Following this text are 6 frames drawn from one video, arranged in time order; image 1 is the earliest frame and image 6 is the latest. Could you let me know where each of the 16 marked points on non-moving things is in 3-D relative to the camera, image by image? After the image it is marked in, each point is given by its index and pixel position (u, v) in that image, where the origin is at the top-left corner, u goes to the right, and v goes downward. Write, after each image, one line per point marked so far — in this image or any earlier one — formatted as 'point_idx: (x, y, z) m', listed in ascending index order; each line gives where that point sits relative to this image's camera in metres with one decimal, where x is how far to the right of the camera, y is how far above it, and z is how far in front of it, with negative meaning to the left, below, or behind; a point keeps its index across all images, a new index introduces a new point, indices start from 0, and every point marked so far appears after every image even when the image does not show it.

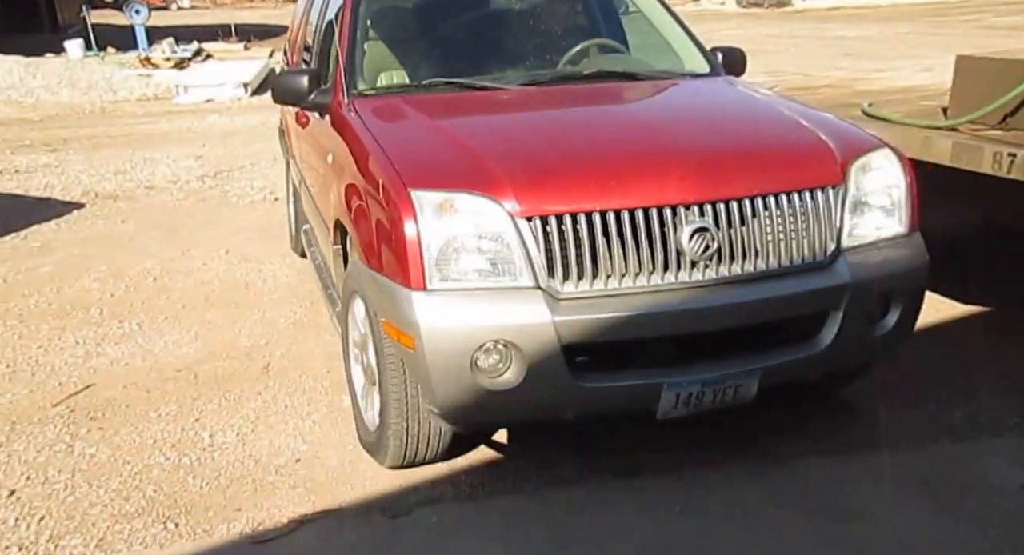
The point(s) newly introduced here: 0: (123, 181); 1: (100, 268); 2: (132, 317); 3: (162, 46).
0: (-3.5, +0.9, +8.6) m
1: (-2.6, +0.1, +5.9) m
2: (-2.0, -0.2, +4.9) m
3: (-7.1, +4.7, +19.4) m
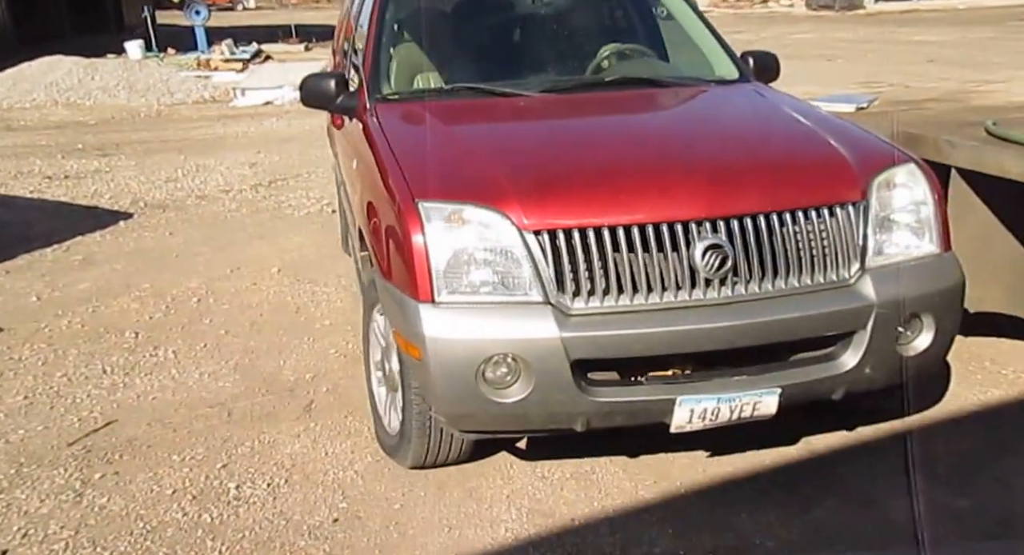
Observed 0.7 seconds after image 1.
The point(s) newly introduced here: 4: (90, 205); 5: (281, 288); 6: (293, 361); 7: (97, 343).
0: (-3.0, +0.8, +8.4) m
1: (-2.2, 0.0, +5.6) m
2: (-1.7, -0.3, +4.6) m
3: (-5.9, +4.6, +19.3) m
4: (-3.4, +0.6, +7.8) m
5: (-1.4, -0.1, +5.5) m
6: (-1.0, -0.4, +4.3) m
7: (-2.0, -0.3, +4.6) m
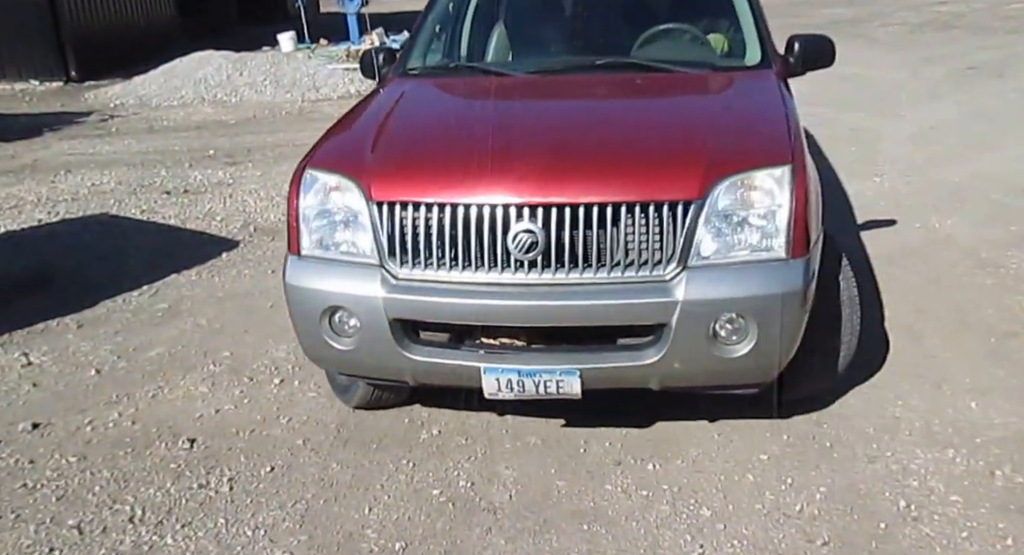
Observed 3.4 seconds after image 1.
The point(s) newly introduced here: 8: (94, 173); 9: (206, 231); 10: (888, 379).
0: (-1.7, +0.5, +7.3) m
1: (-1.4, -0.4, +4.5) m
2: (-1.0, -0.7, +3.4) m
3: (-2.7, +4.6, +18.5) m
4: (-2.2, +0.3, +6.8) m
5: (-0.6, -0.4, +4.3) m
6: (-0.4, -0.7, +3.0) m
7: (-1.3, -0.7, +3.4) m
8: (-3.9, +1.0, +8.9) m
9: (-2.2, +0.3, +6.8) m
10: (+1.5, -0.4, +3.9) m
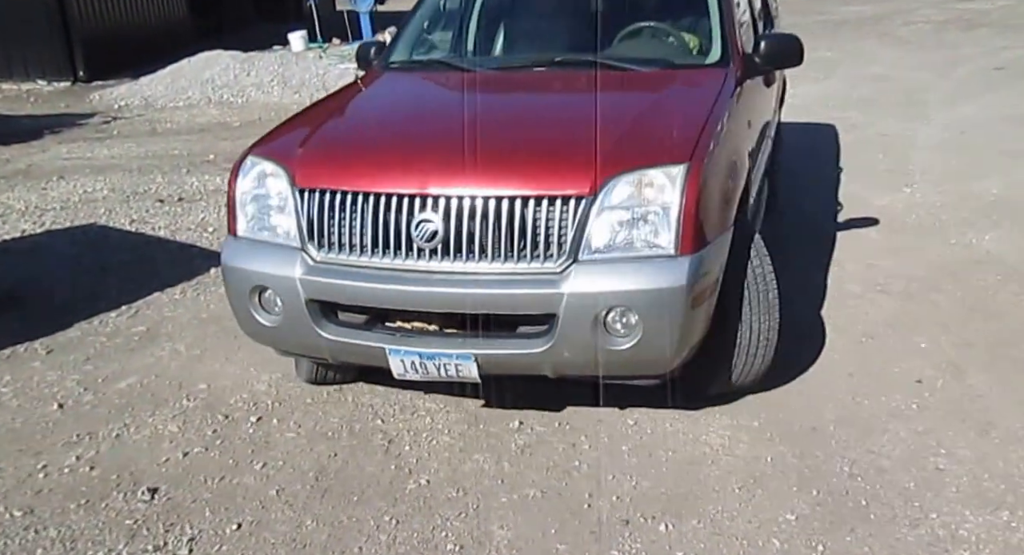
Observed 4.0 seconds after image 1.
0: (-1.6, +0.4, +7.0) m
1: (-1.4, -0.5, +4.2) m
2: (-1.0, -0.8, +3.1) m
3: (-2.5, +4.6, +18.2) m
4: (-2.2, +0.2, +6.5) m
5: (-0.6, -0.5, +3.9) m
6: (-0.4, -0.9, +2.7) m
7: (-1.4, -0.8, +3.1) m
8: (-3.8, +0.9, +8.6) m
9: (-2.1, +0.2, +6.5) m
10: (+1.5, -0.5, +3.5) m
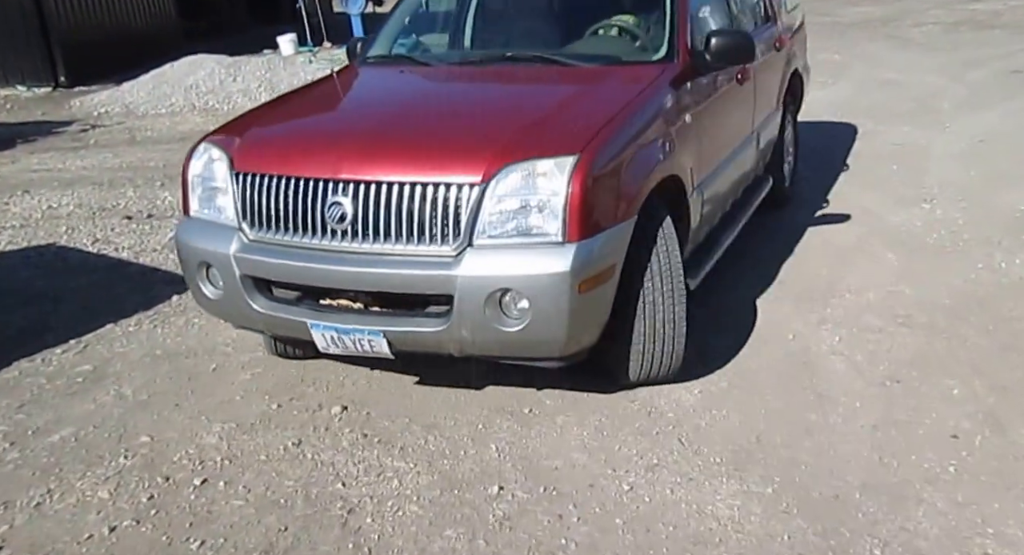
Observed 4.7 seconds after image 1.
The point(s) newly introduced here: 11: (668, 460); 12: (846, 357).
0: (-1.7, +0.3, +6.5) m
1: (-1.4, -0.6, +3.7) m
2: (-1.1, -0.9, +2.6) m
3: (-2.6, +4.4, +17.7) m
4: (-2.3, +0.1, +6.0) m
5: (-0.6, -0.7, +3.4) m
6: (-0.5, -1.0, +2.2) m
7: (-1.4, -0.9, +2.6) m
8: (-3.9, +0.7, +8.2) m
9: (-2.2, +0.1, +6.0) m
10: (+1.4, -0.7, +3.0) m
11: (+0.5, -0.6, +3.3) m
12: (+1.4, -0.3, +3.9) m
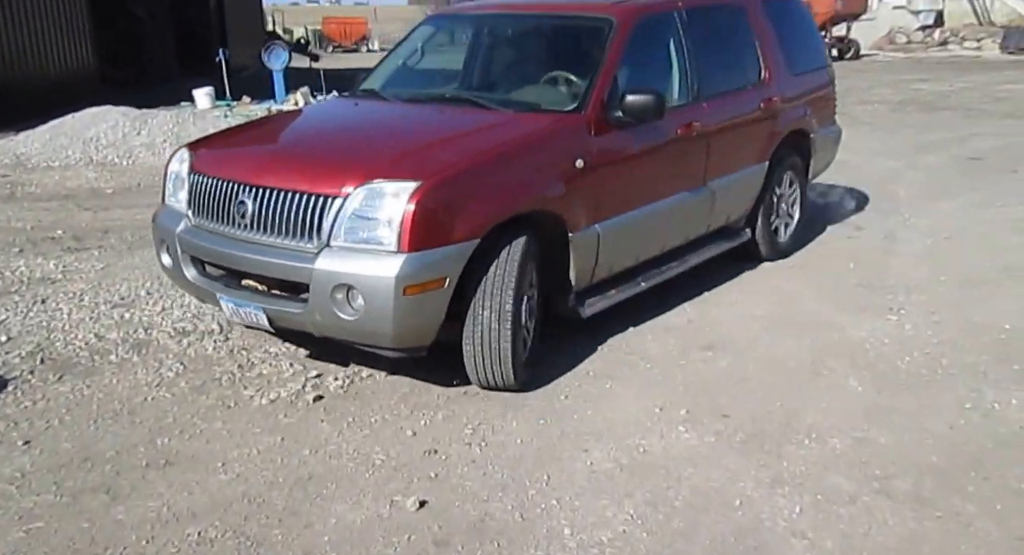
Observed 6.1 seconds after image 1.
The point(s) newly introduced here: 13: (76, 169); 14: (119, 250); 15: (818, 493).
0: (-2.3, -0.3, +5.5) m
1: (-1.9, -1.0, +2.6) m
2: (-1.5, -1.2, +1.5) m
3: (-3.7, +3.1, +16.9) m
4: (-2.8, -0.4, +4.9) m
5: (-1.1, -1.0, +2.4) m
6: (-0.9, -1.3, +1.2) m
7: (-1.8, -1.2, +1.5) m
8: (-4.5, +0.2, +7.0) m
9: (-2.7, -0.4, +4.9) m
10: (+1.0, -1.1, +2.1) m
11: (+0.1, -1.0, +2.3) m
12: (+0.9, -0.9, +3.0) m
13: (-5.2, +1.3, +11.5) m
14: (-3.0, +0.2, +7.4) m
15: (+1.1, -0.8, +3.4) m
